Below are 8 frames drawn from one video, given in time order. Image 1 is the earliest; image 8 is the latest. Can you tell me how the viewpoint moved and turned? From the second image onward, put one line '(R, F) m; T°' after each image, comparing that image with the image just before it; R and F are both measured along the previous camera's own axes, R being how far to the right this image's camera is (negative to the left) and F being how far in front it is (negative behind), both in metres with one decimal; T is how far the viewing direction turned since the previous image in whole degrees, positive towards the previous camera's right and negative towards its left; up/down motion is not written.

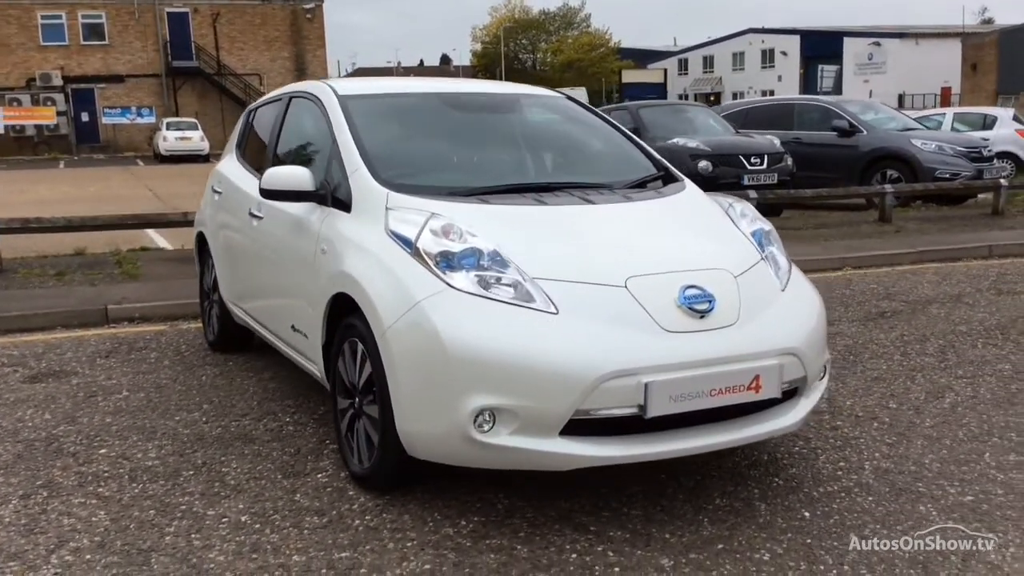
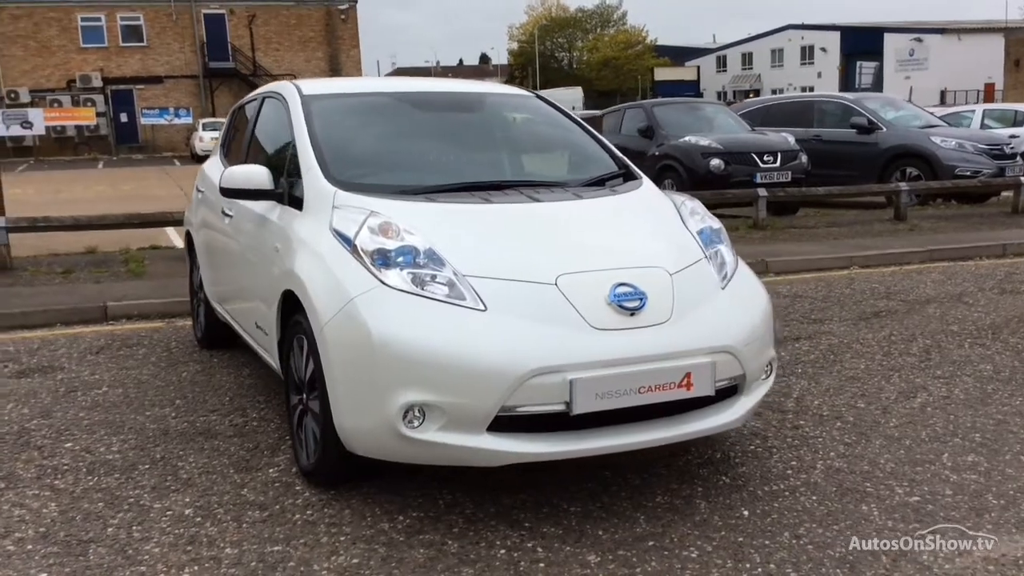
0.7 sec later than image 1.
(+0.3, 0.0) m; -2°
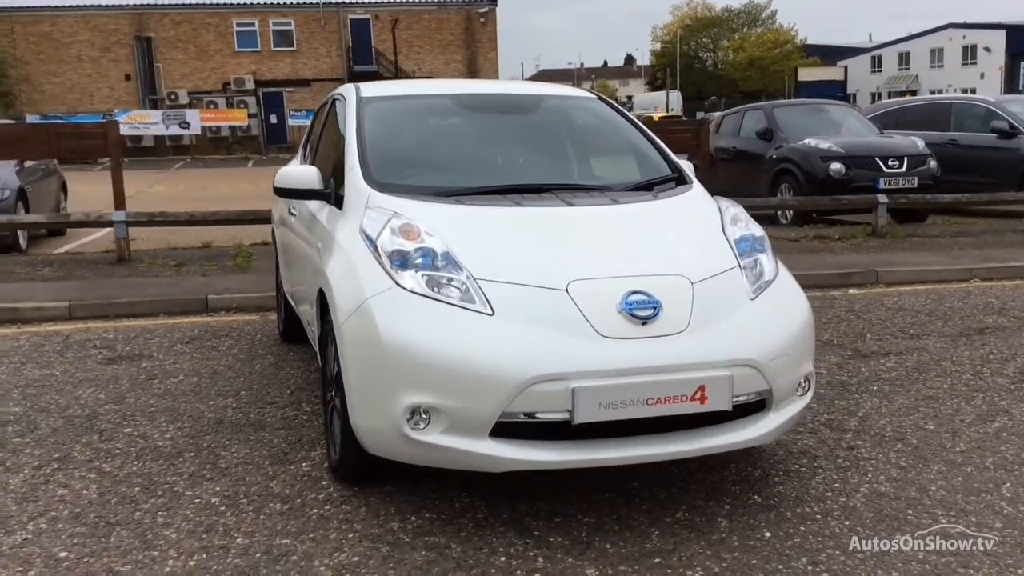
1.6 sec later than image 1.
(+0.4, +0.1) m; -8°
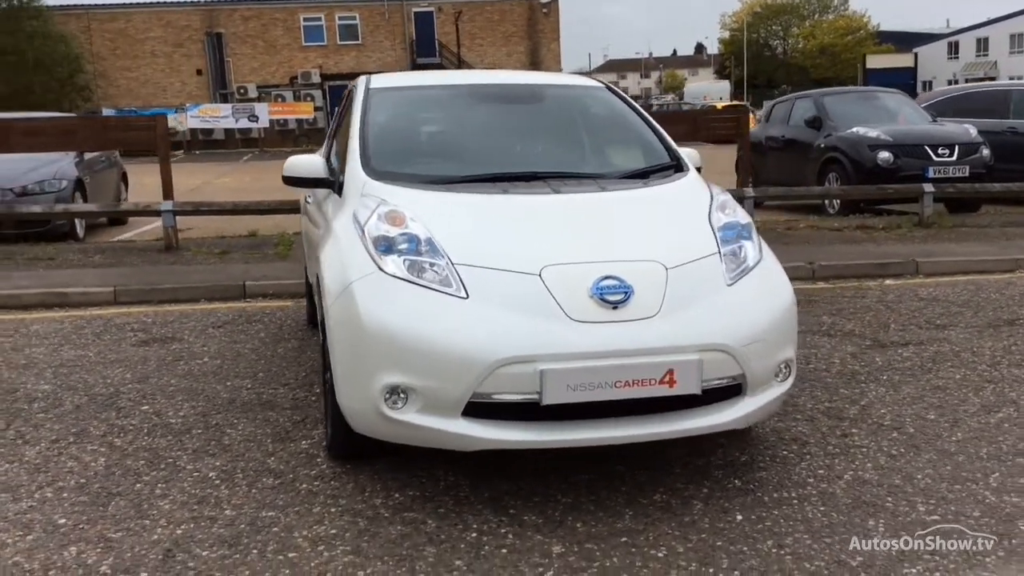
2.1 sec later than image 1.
(+0.3, -0.1) m; -4°
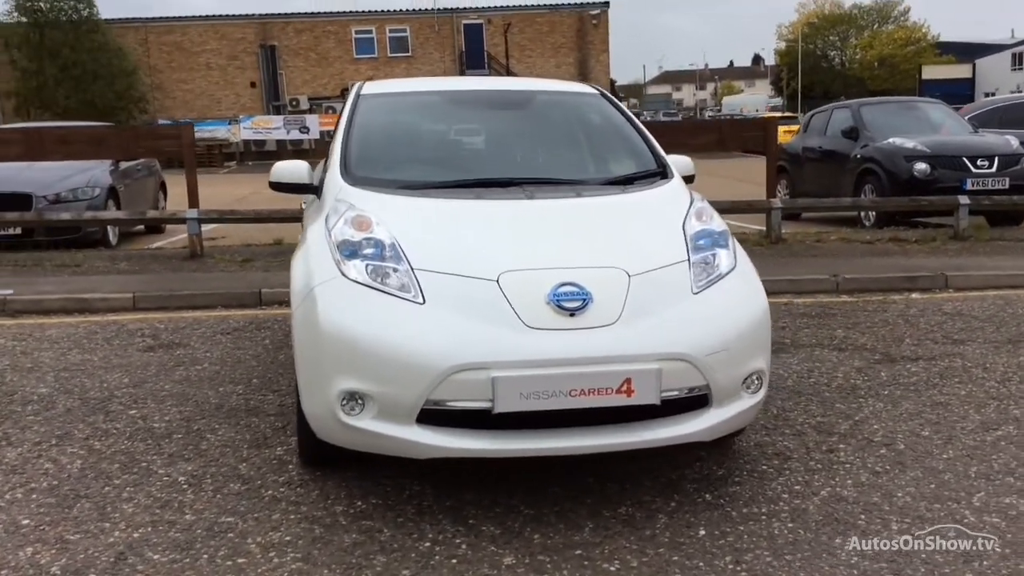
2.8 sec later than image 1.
(+0.3, +0.1) m; -3°
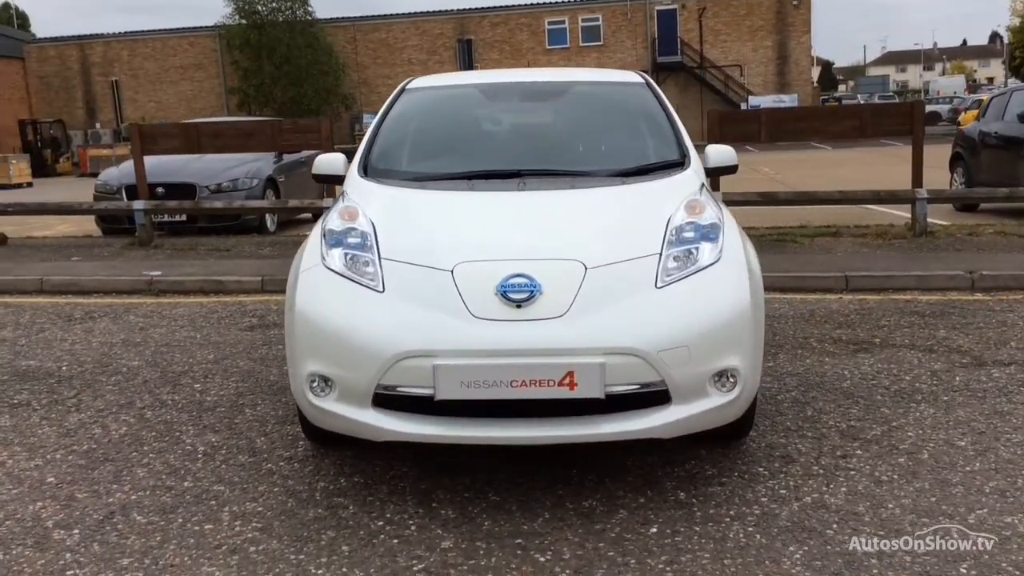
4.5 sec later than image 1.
(+0.8, 0.0) m; -12°
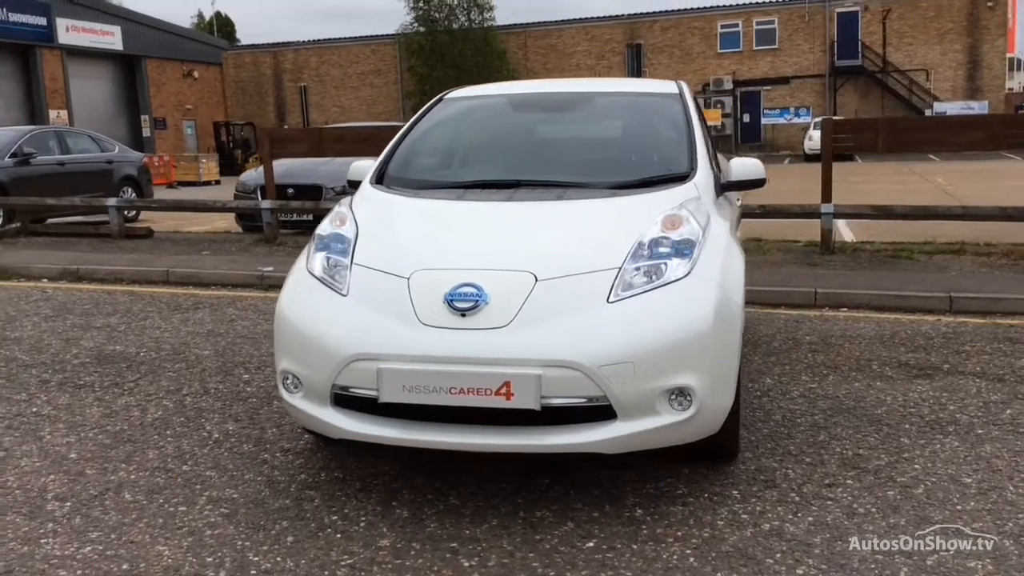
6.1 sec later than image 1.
(+0.7, 0.0) m; -10°
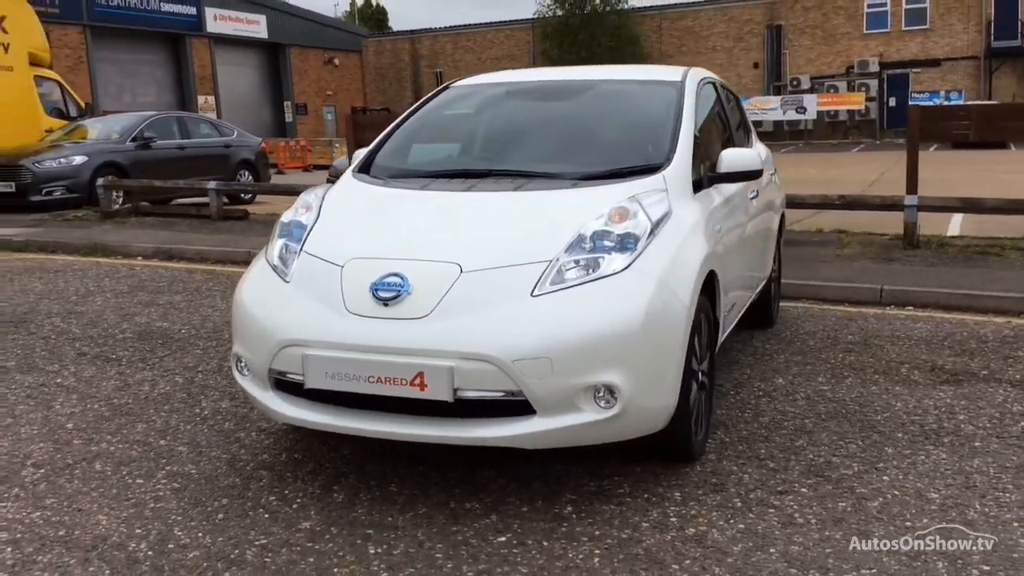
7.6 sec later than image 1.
(+0.7, +0.1) m; -8°
